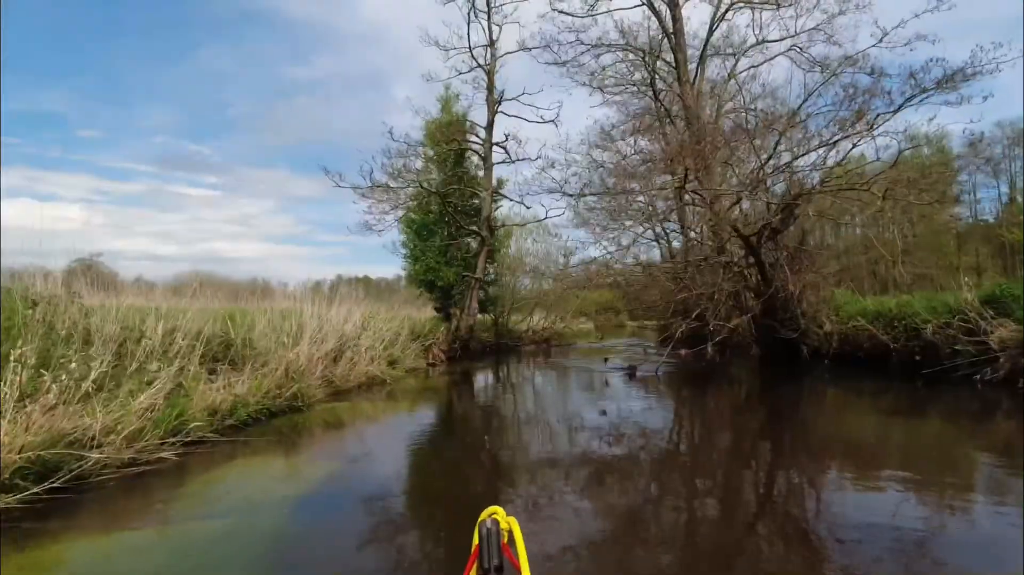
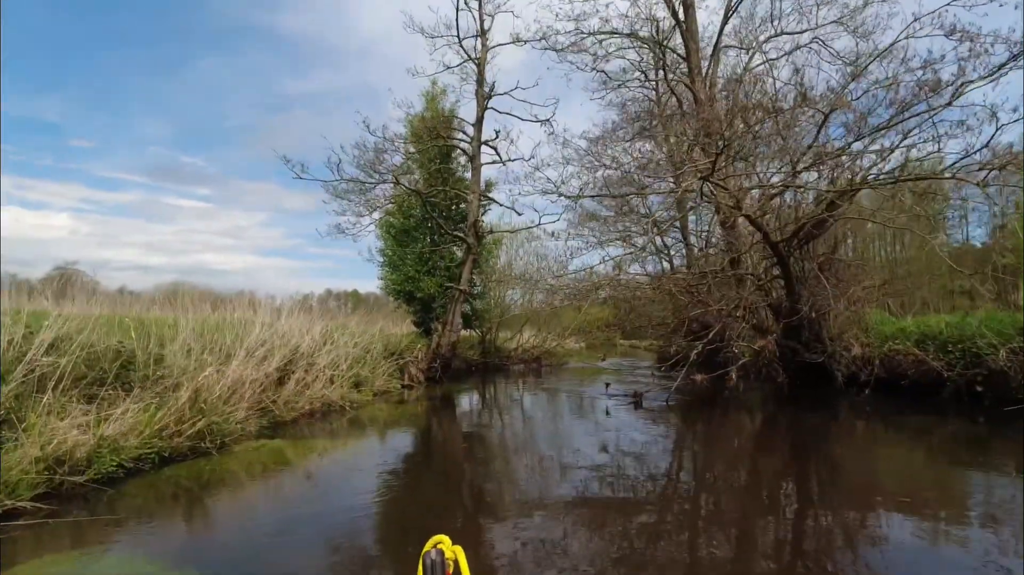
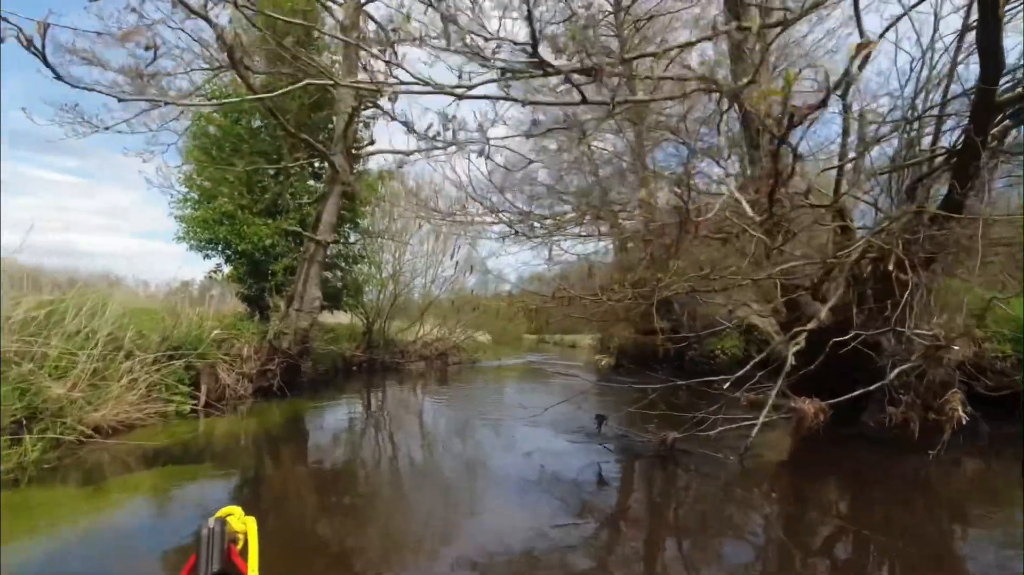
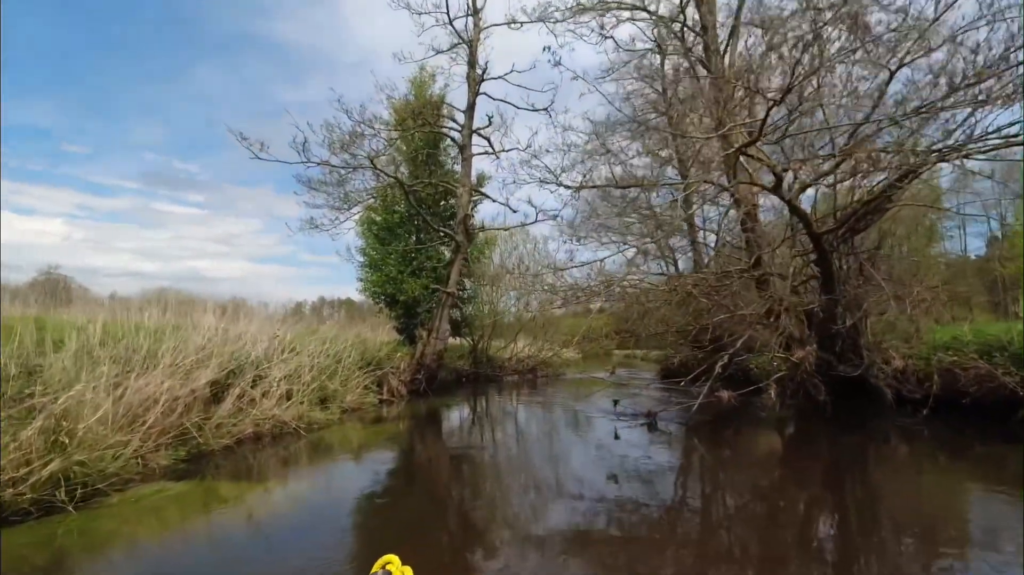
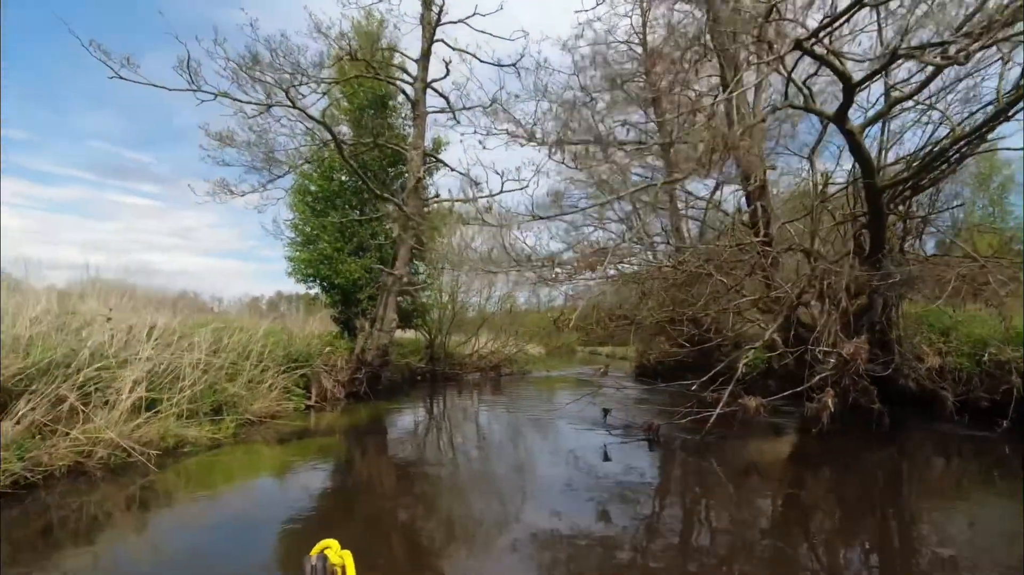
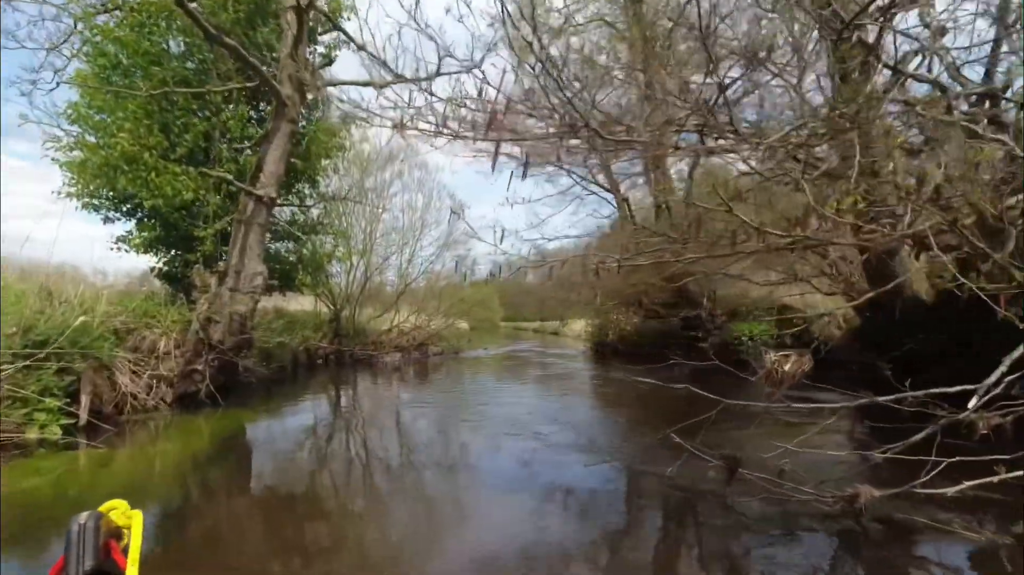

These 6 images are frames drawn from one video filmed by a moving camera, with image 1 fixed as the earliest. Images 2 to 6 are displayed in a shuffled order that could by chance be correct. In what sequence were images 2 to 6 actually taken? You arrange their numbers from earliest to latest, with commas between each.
2, 4, 5, 3, 6
